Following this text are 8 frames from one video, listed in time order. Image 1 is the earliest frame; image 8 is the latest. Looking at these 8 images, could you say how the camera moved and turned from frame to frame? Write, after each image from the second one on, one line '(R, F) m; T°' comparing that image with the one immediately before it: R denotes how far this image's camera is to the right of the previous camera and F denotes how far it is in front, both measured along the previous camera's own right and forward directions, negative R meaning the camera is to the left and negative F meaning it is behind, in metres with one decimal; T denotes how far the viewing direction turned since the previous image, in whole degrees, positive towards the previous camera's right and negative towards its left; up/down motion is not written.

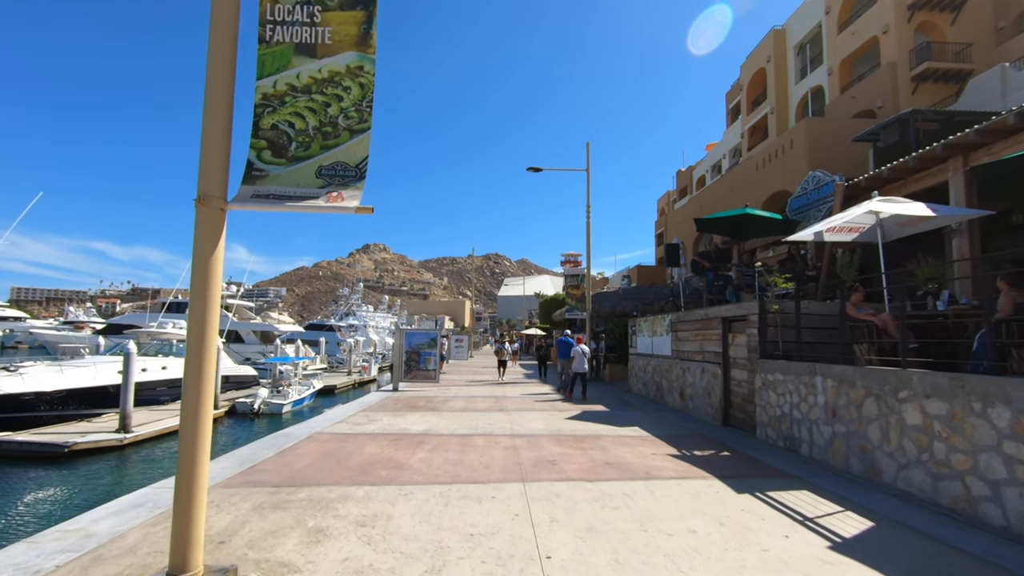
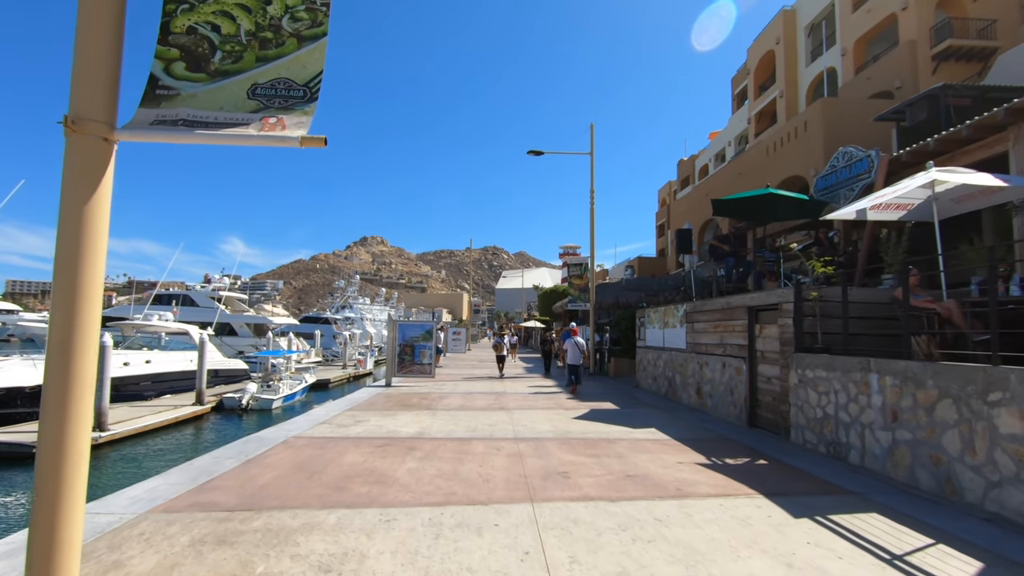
(-0.1, +1.1) m; 0°
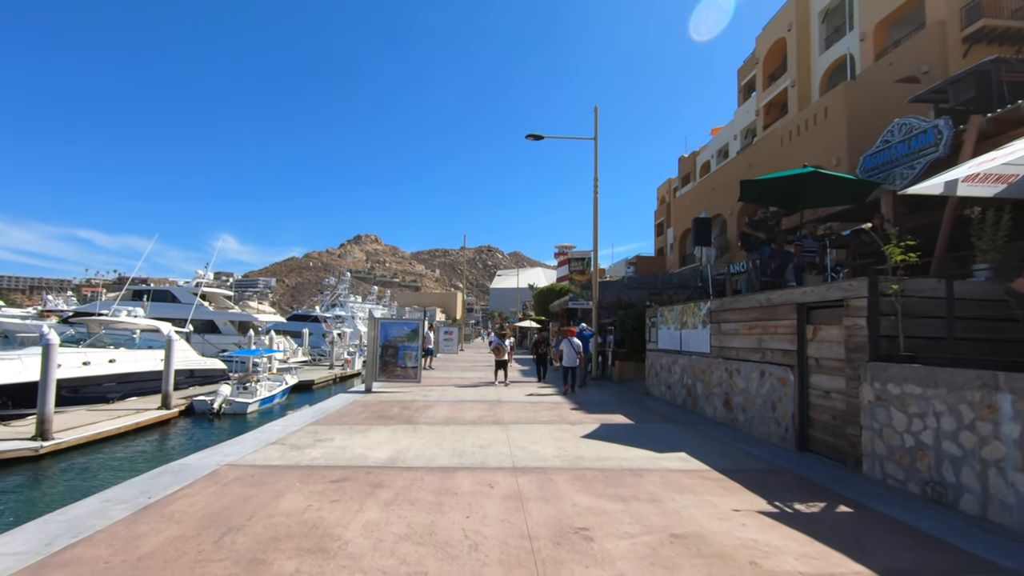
(-0.1, +1.7) m; +1°
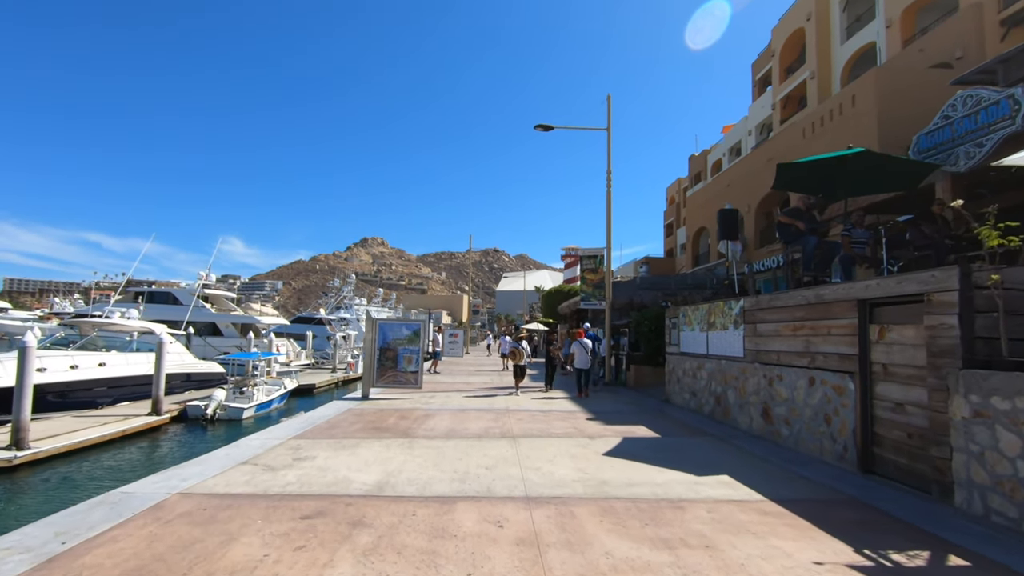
(-0.1, +1.1) m; -1°
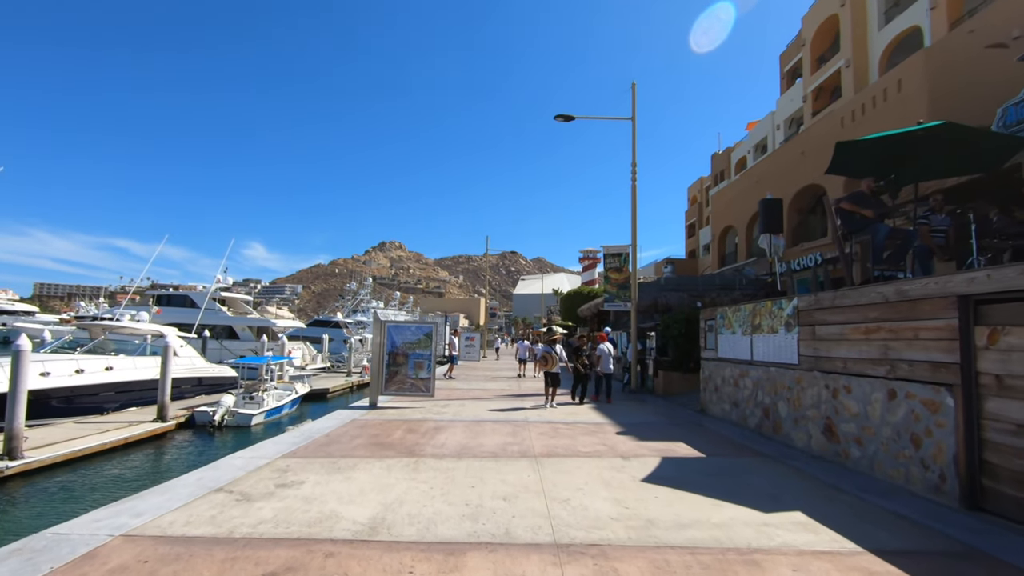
(-0.1, +1.1) m; -2°
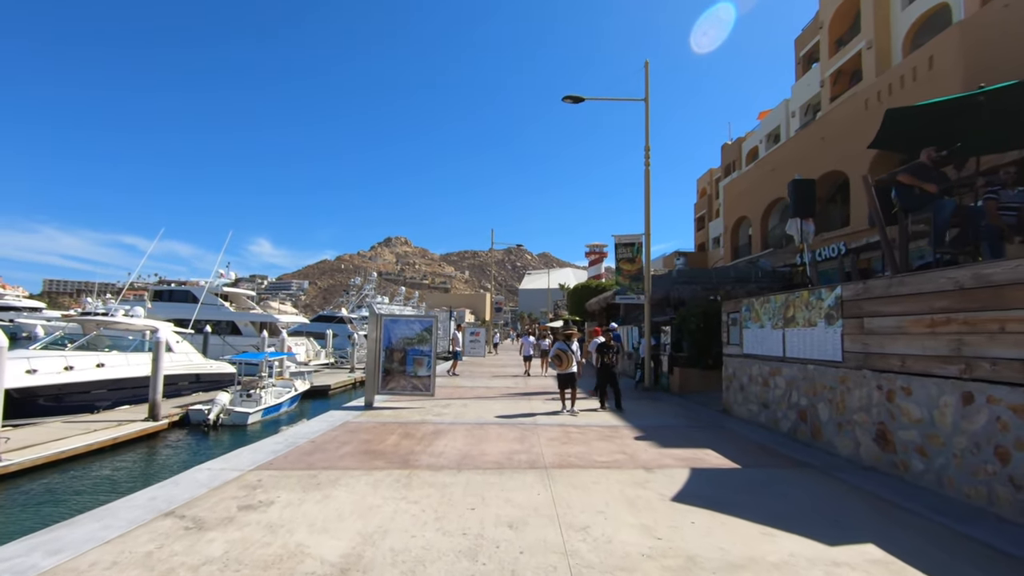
(0.0, +0.9) m; -1°
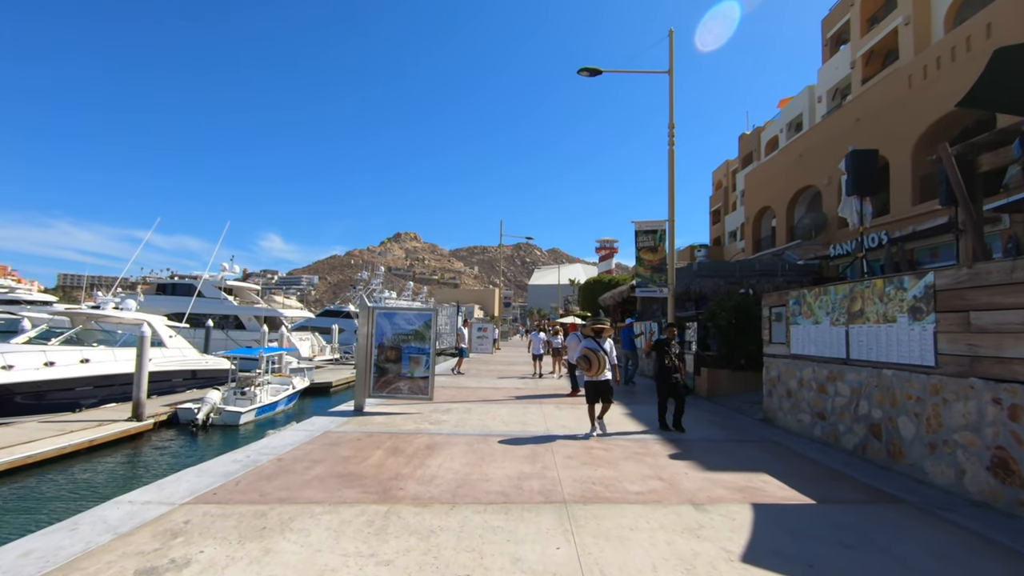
(0.0, +1.4) m; -1°
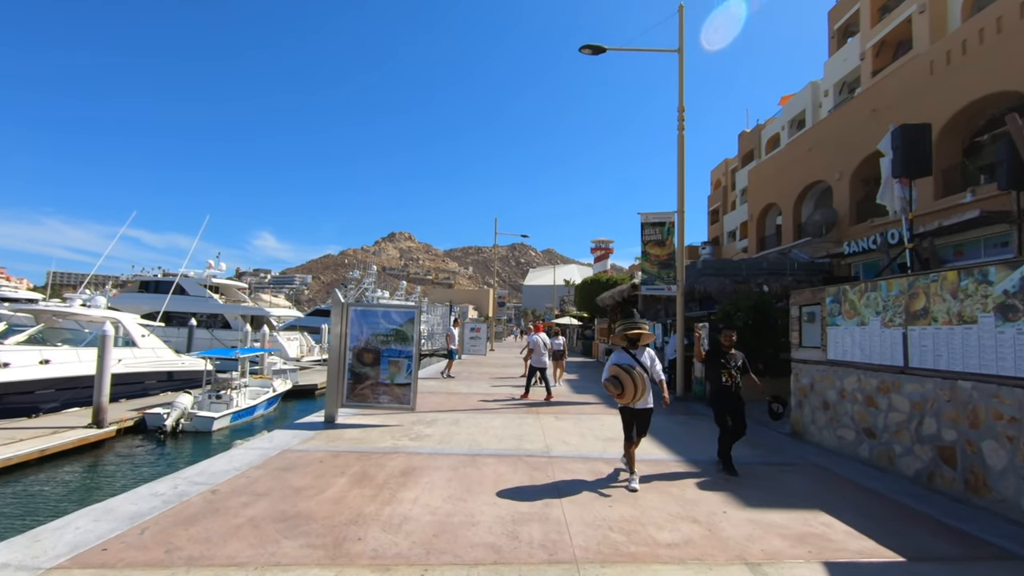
(0.0, +1.2) m; +1°
